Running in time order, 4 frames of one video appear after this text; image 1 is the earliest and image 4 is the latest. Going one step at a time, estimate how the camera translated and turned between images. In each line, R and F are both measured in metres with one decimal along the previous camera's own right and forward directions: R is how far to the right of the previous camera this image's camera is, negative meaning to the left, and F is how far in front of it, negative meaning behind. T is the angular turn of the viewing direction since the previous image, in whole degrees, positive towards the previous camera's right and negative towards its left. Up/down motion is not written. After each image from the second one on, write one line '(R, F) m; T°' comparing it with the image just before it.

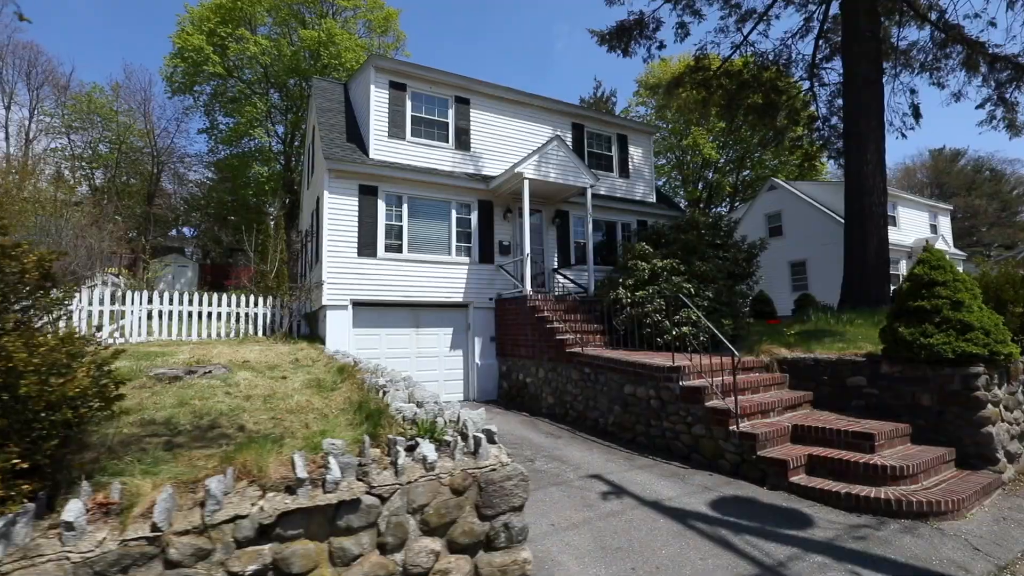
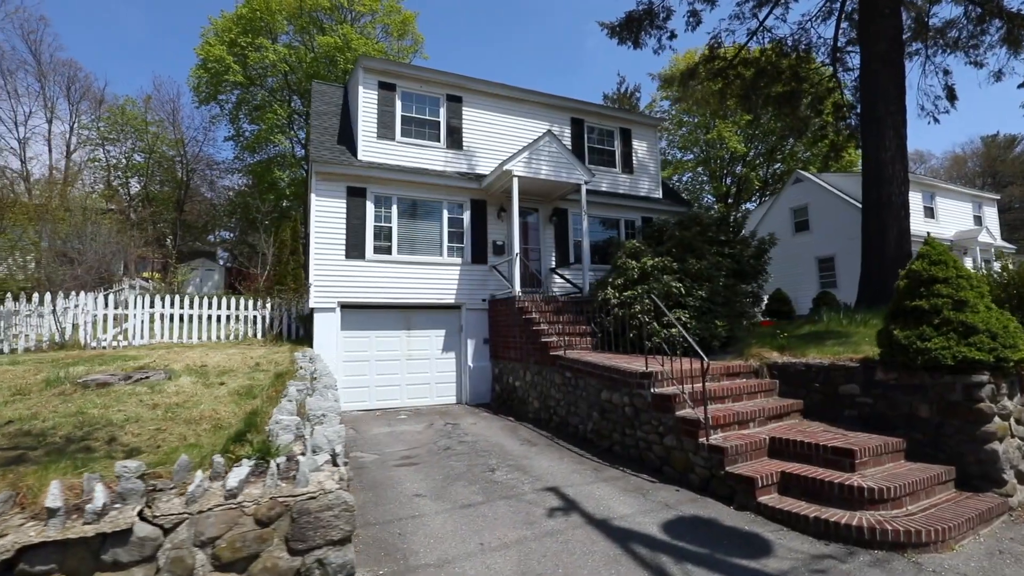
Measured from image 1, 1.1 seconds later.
(+1.0, +0.4) m; -5°
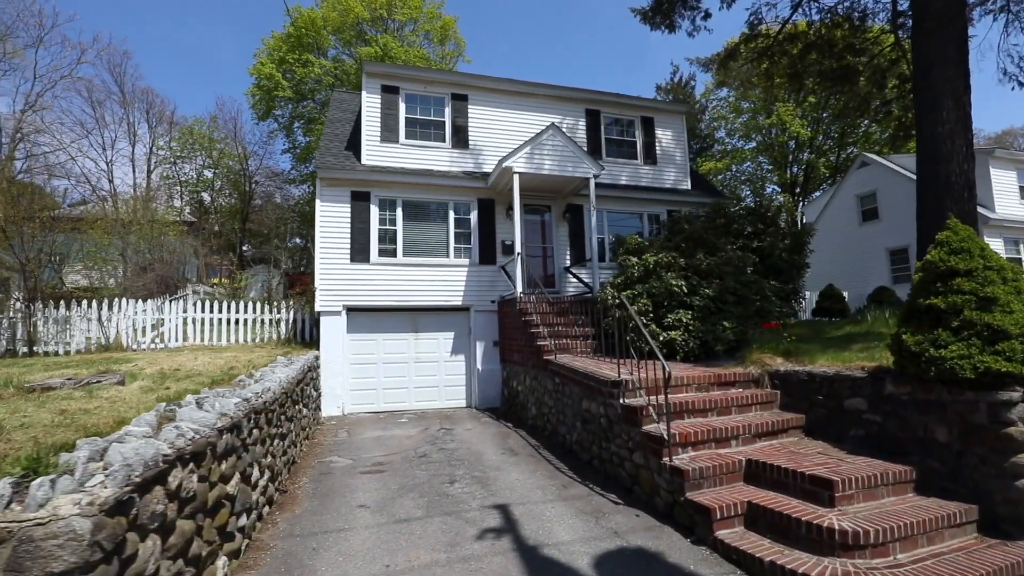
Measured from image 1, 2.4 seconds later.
(+1.4, +0.5) m; -8°
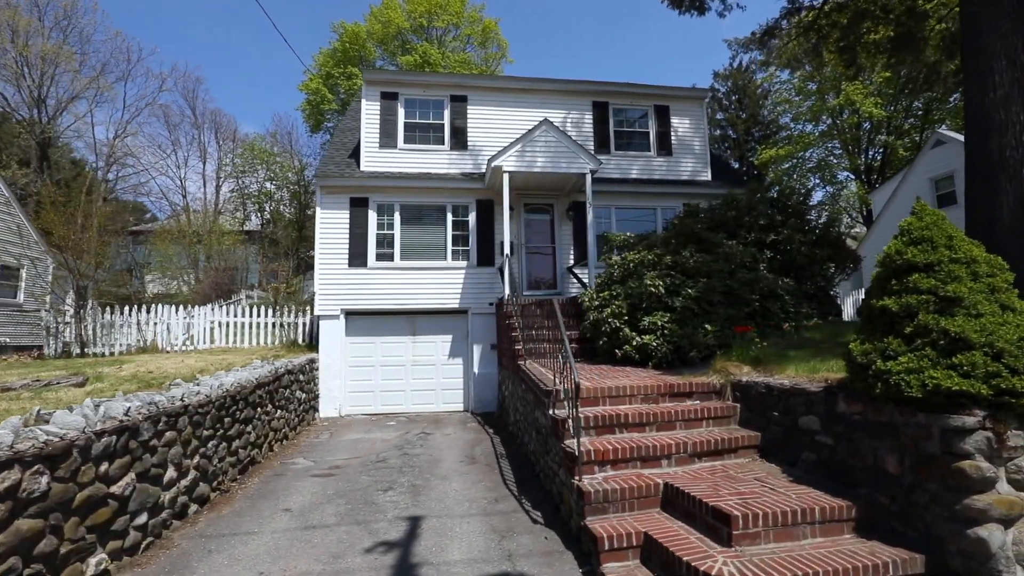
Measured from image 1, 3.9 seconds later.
(+1.7, +0.4) m; -9°
